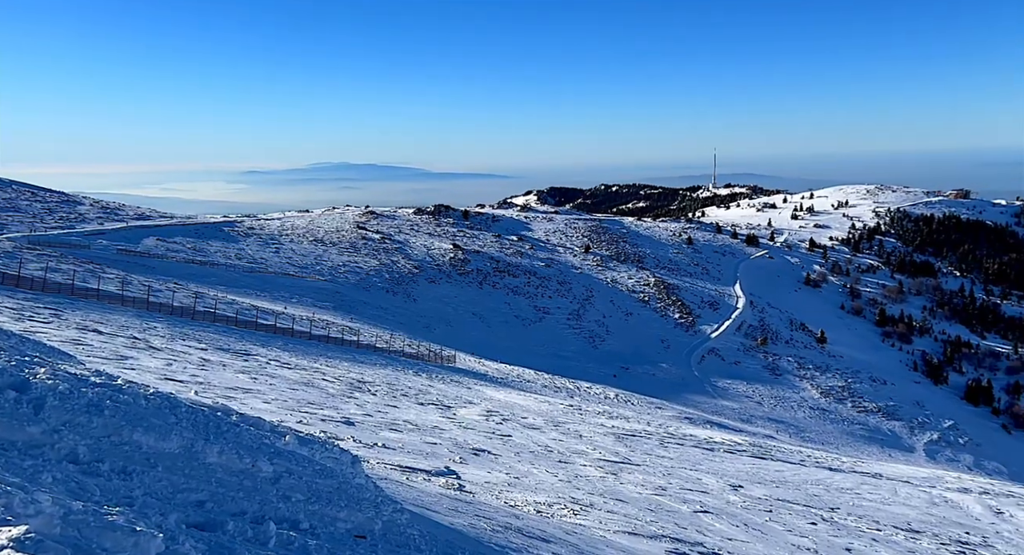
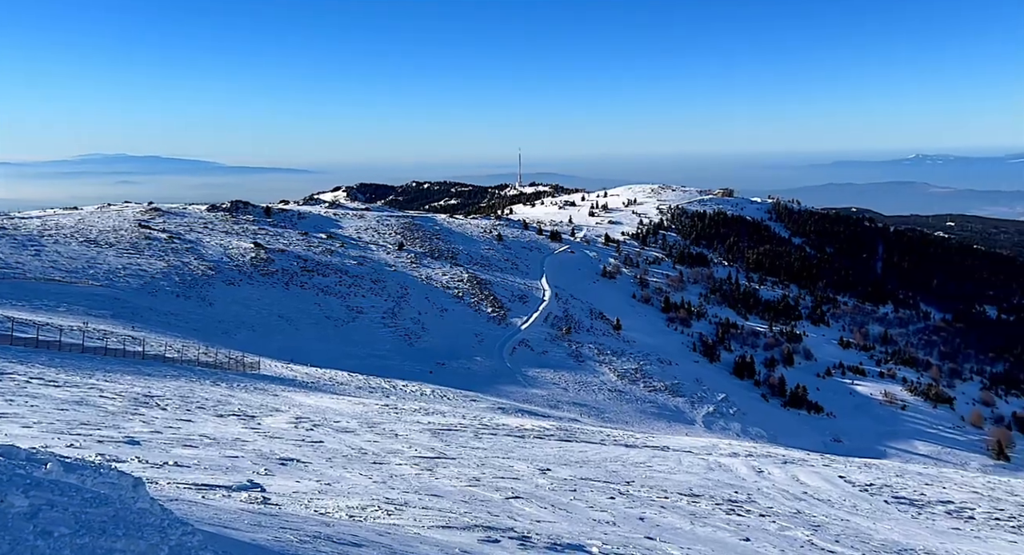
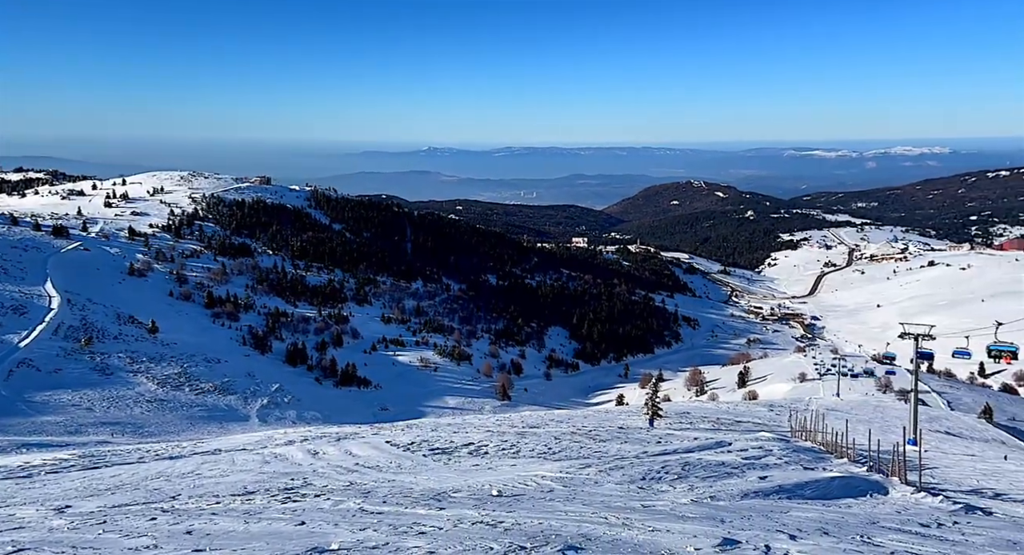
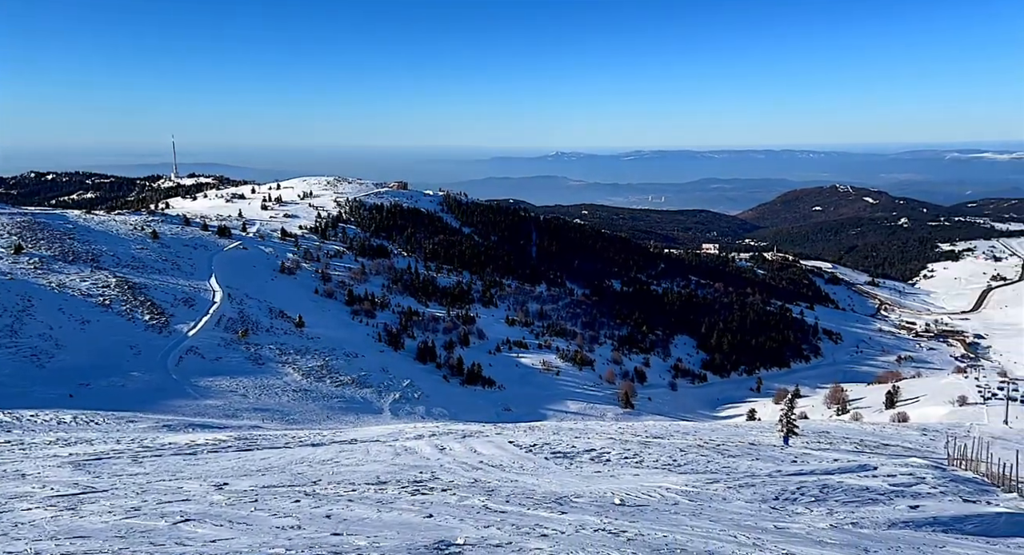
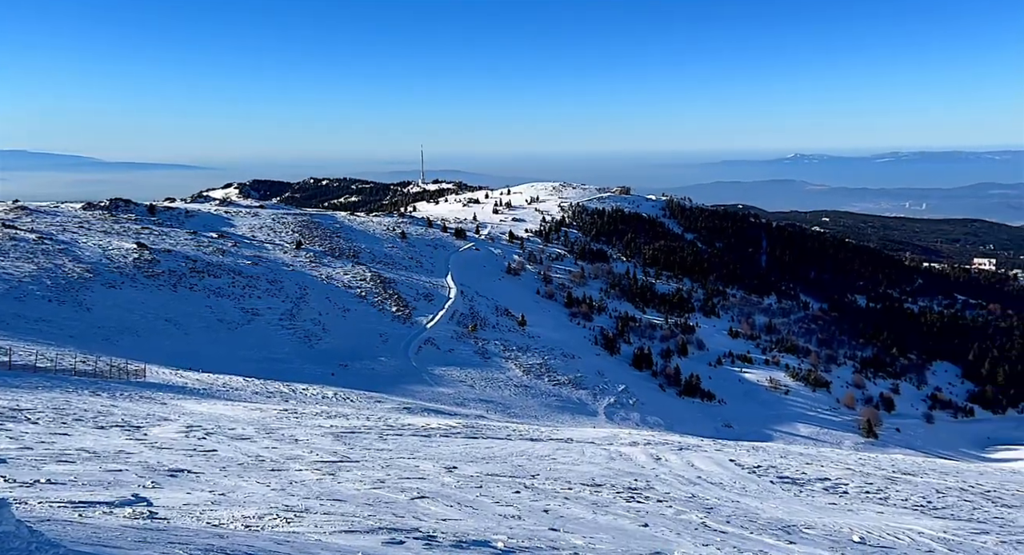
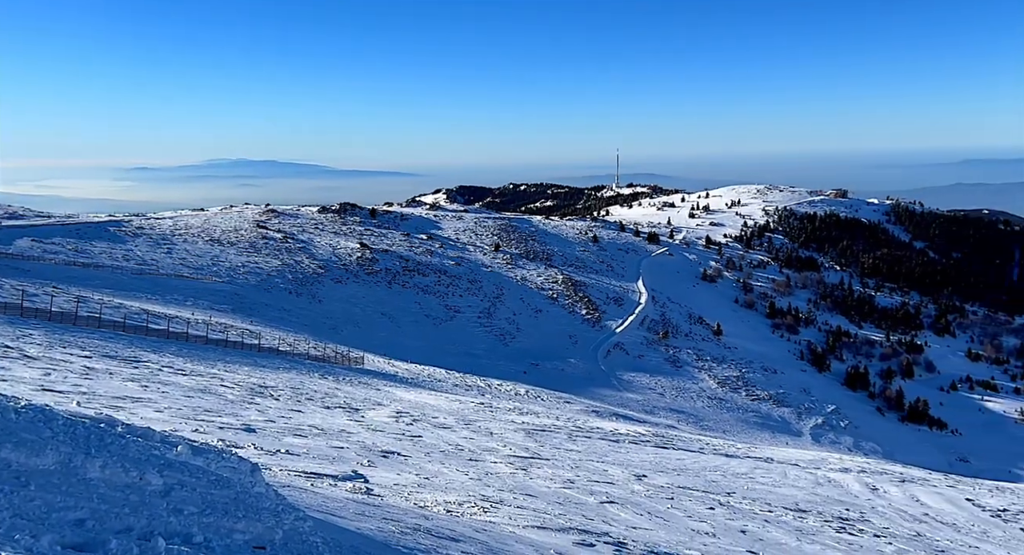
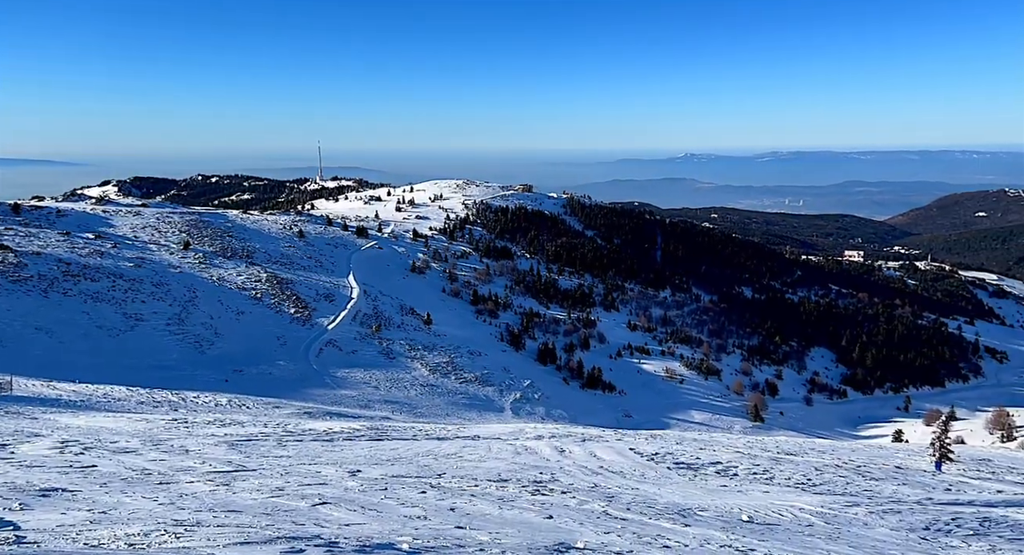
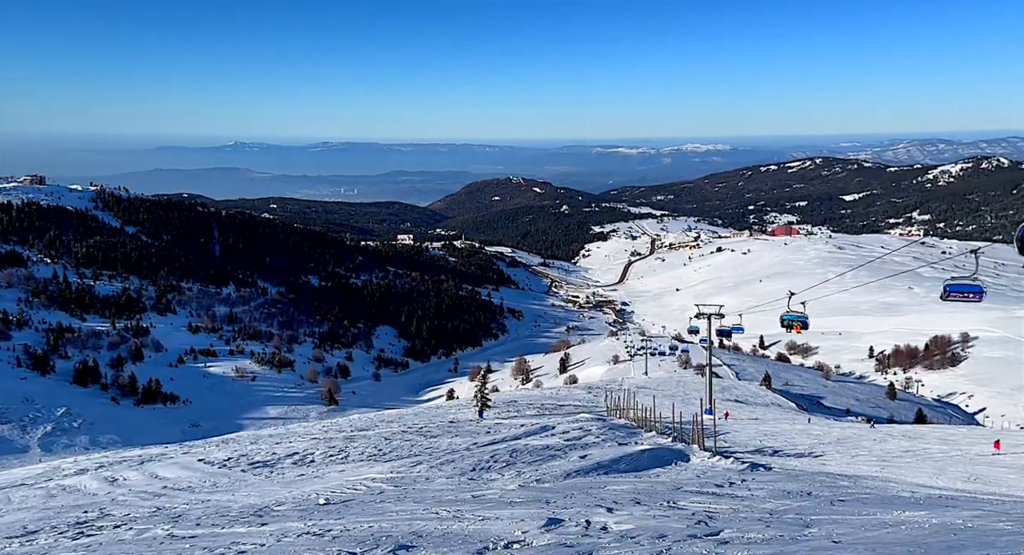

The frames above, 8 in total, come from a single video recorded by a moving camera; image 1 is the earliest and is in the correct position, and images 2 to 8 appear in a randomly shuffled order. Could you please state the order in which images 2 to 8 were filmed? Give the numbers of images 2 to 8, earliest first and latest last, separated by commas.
6, 2, 5, 7, 4, 3, 8
